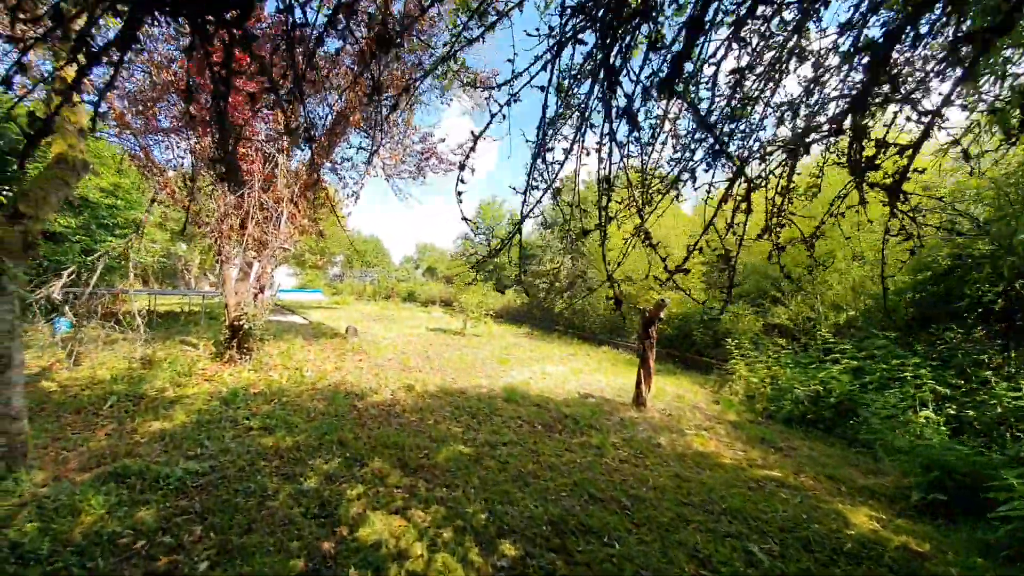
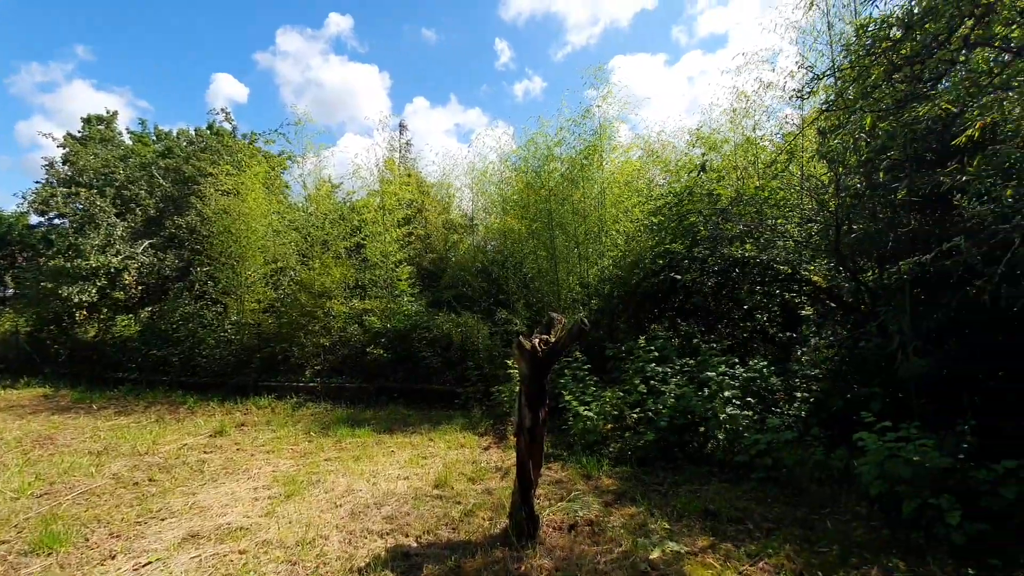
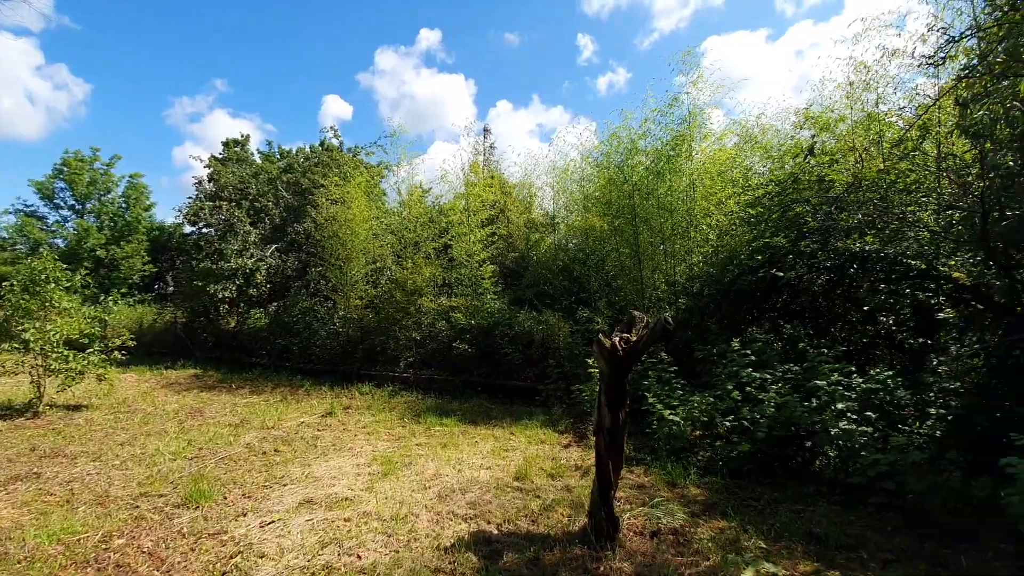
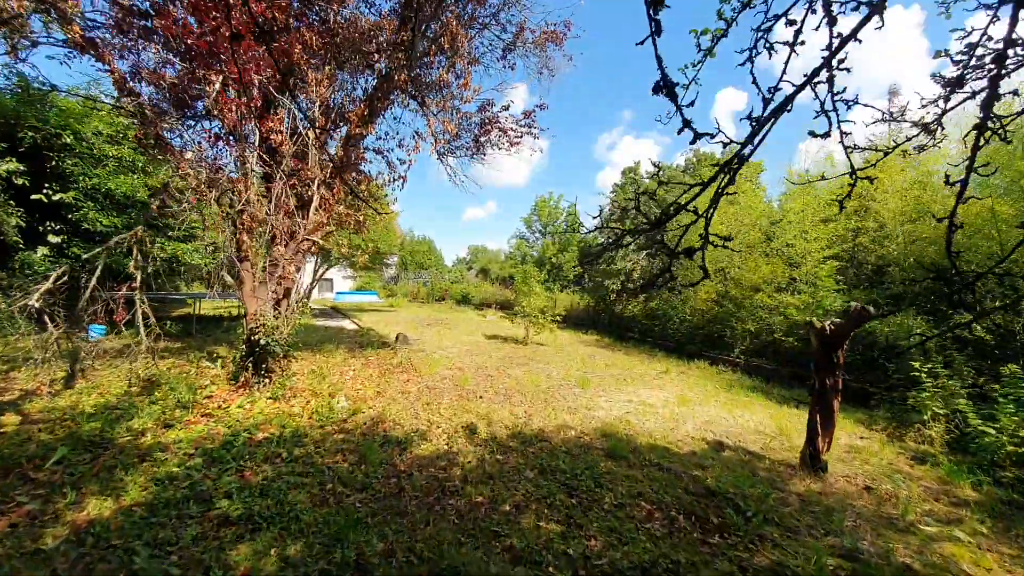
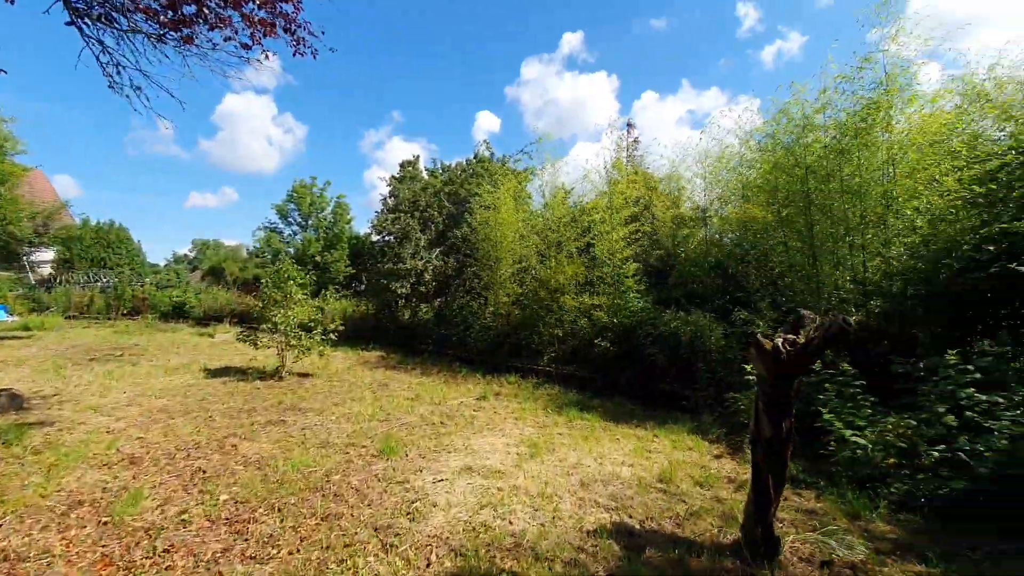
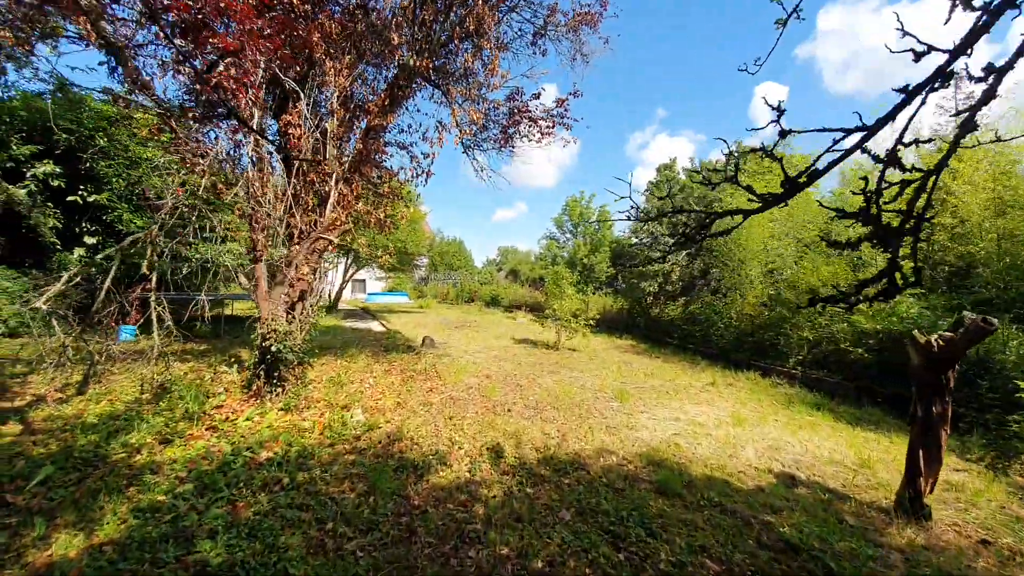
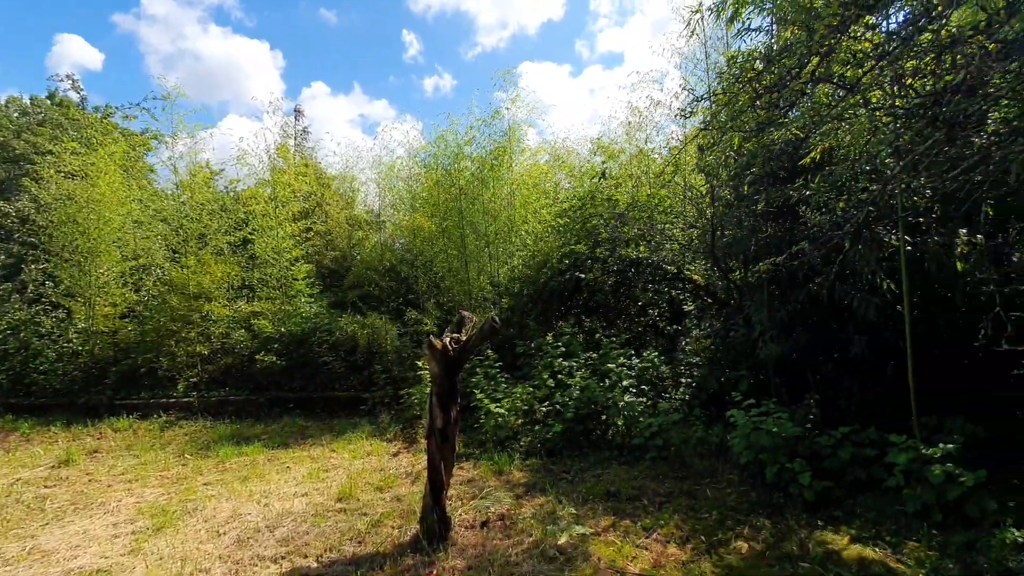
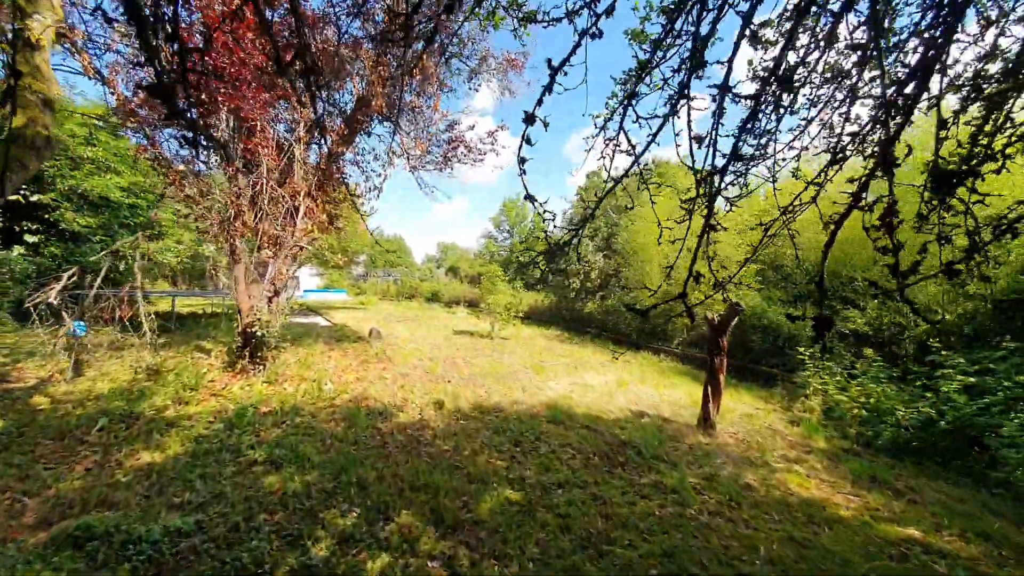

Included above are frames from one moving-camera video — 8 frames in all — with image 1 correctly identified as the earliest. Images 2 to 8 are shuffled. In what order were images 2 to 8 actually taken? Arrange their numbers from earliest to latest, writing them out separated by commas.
8, 4, 6, 5, 3, 2, 7
